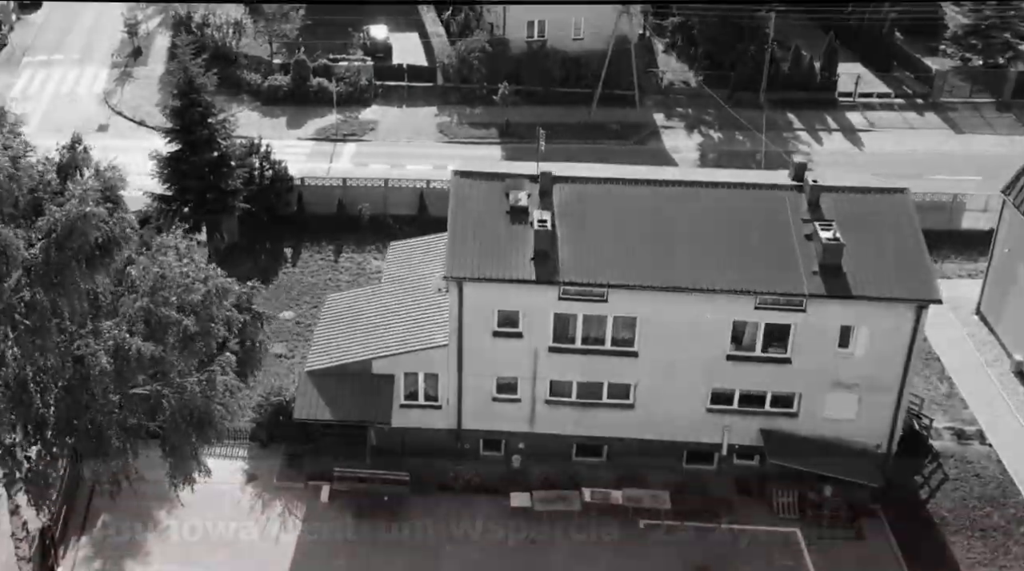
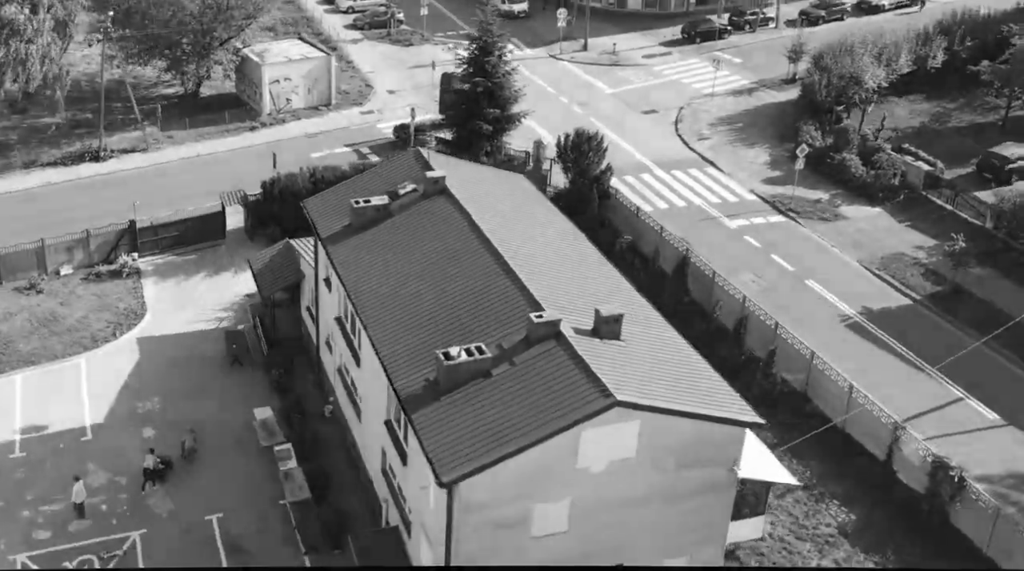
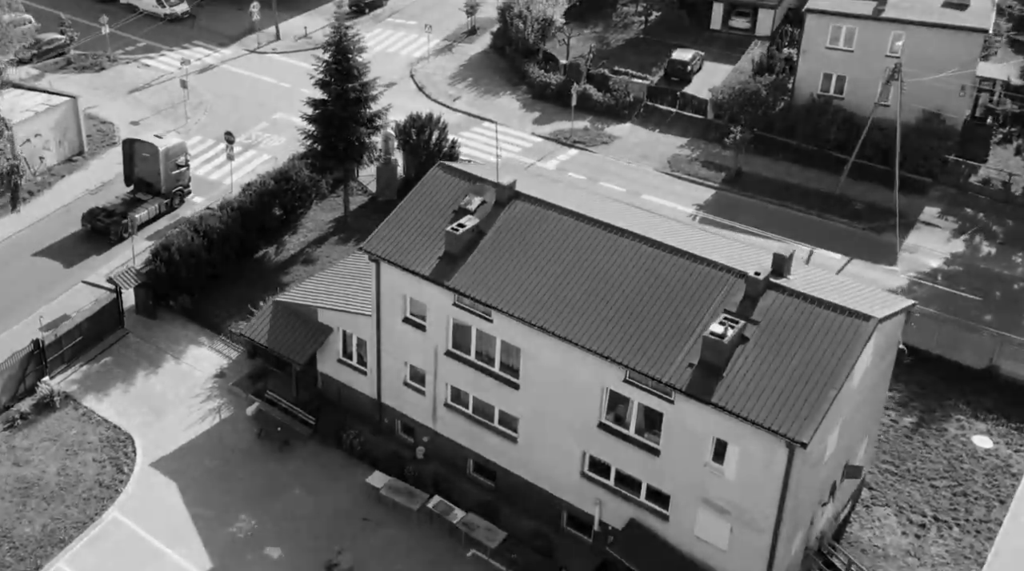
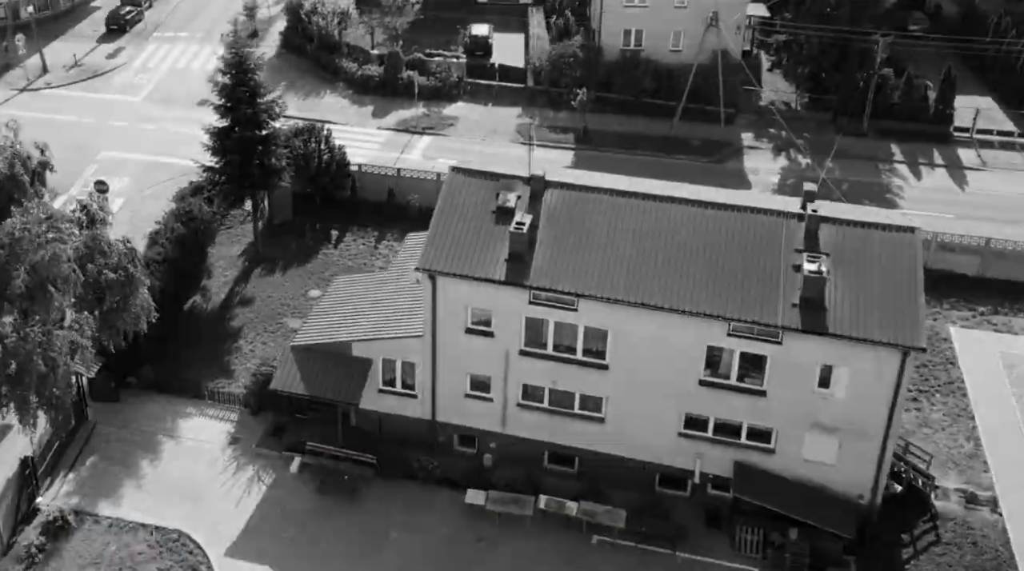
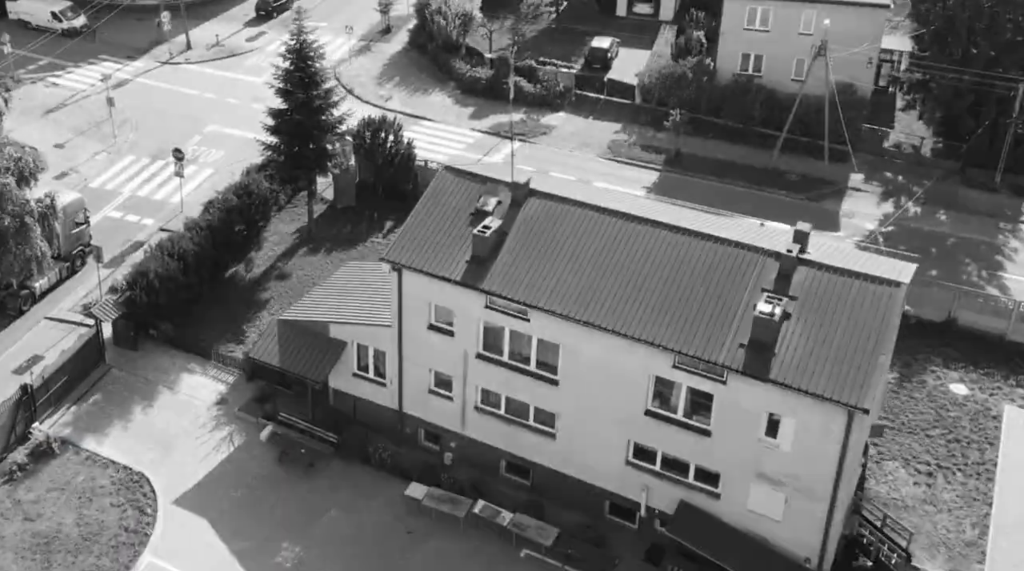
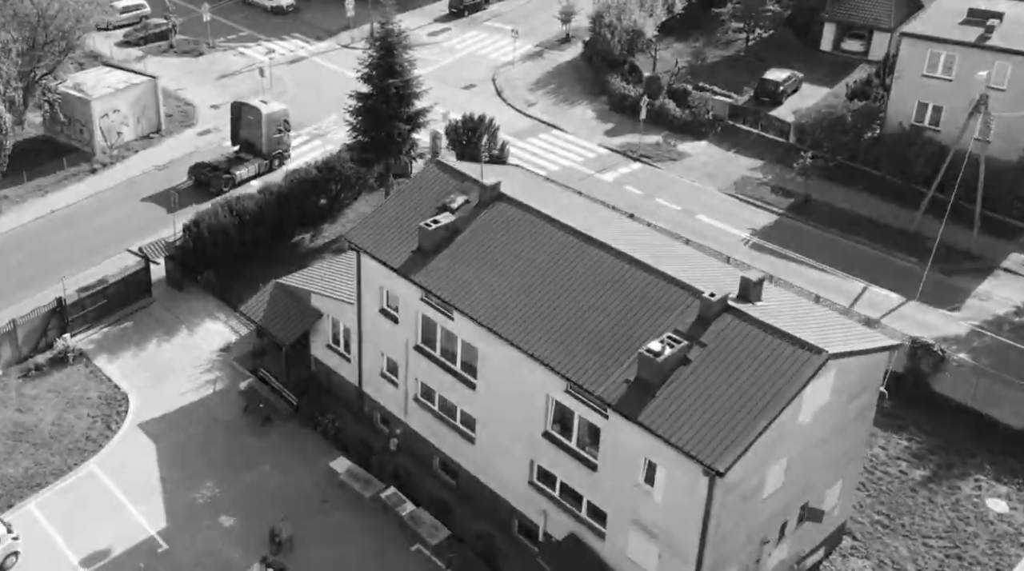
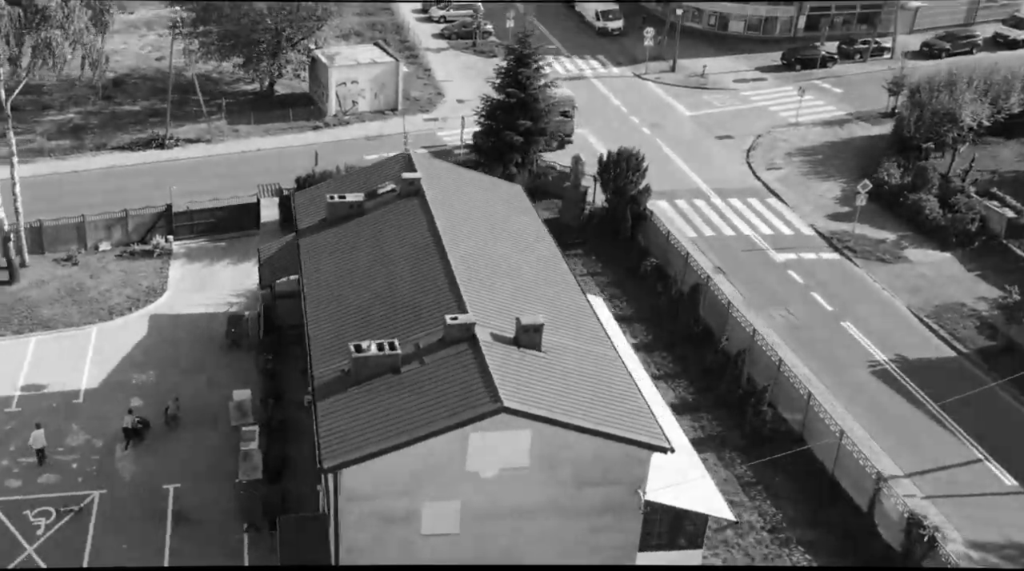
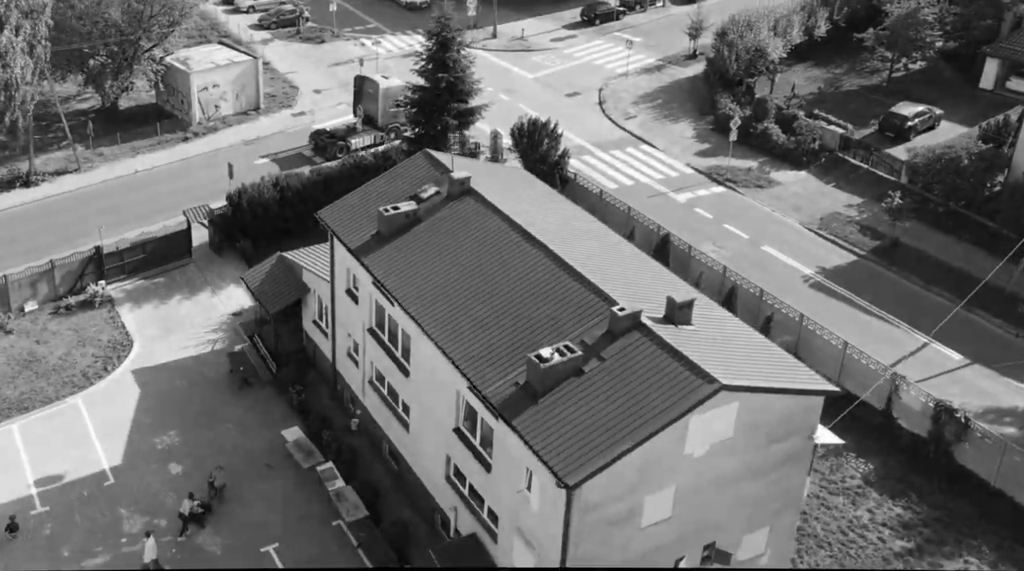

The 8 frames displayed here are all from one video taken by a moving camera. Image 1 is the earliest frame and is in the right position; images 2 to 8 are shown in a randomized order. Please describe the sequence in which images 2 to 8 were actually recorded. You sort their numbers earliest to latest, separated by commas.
4, 5, 3, 6, 8, 2, 7
